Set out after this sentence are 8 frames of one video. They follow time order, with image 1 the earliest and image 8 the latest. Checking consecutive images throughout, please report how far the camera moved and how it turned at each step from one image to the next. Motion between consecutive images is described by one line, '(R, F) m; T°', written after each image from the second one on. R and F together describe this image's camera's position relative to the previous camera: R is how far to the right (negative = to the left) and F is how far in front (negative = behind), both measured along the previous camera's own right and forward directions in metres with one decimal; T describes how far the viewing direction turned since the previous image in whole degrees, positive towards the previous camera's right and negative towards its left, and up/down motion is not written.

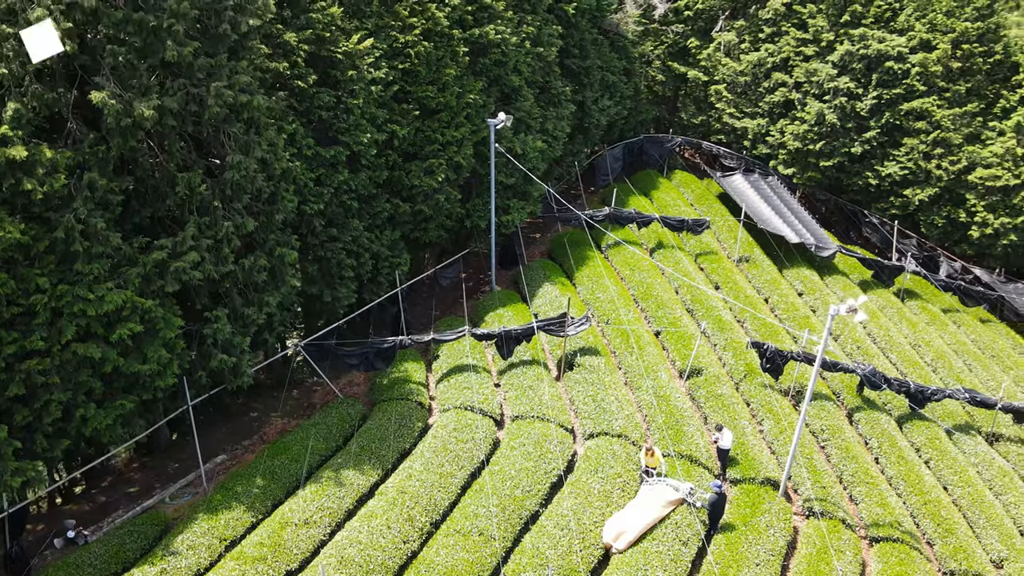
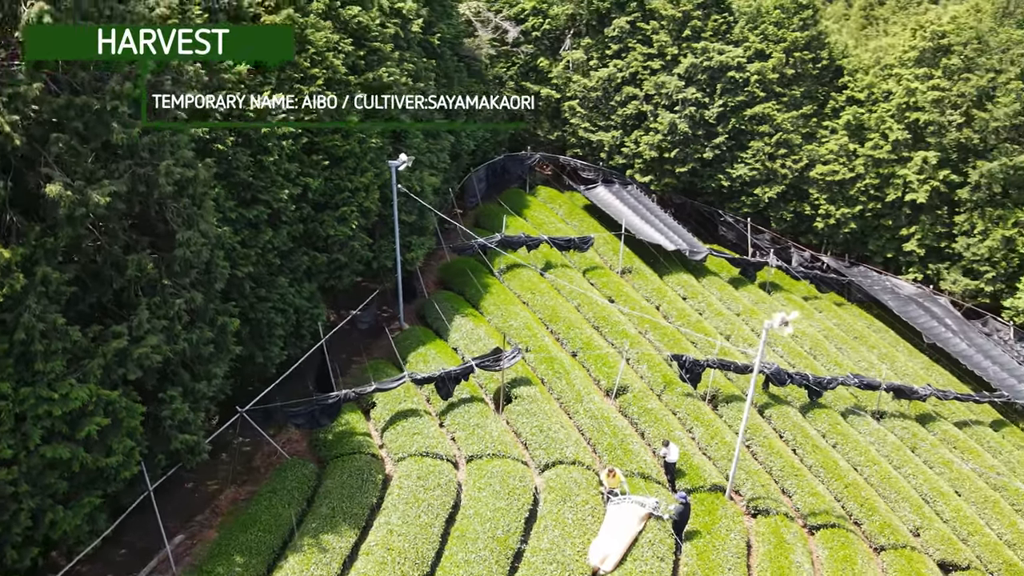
(-2.7, -0.3) m; +11°
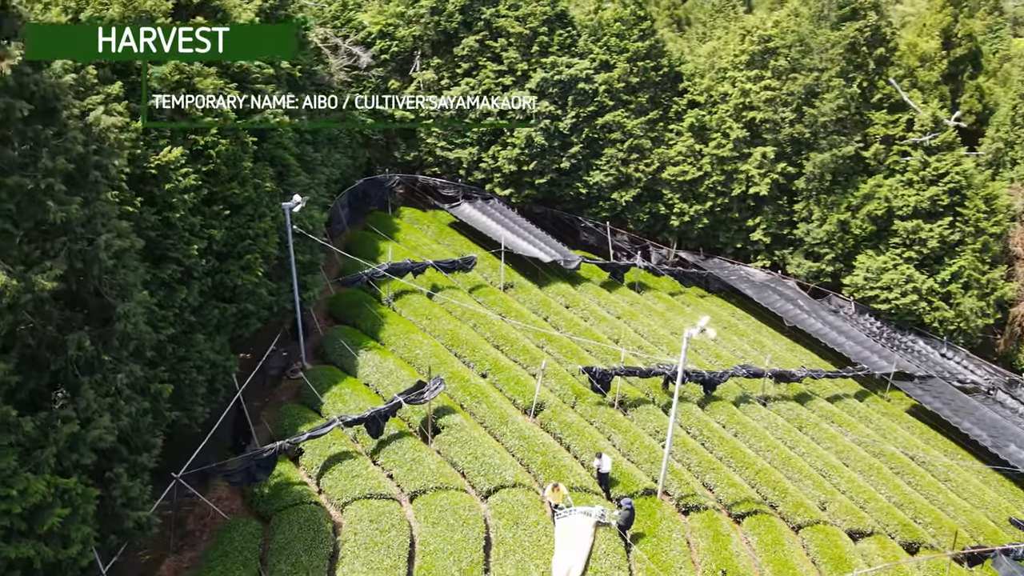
(-2.3, -0.3) m; +10°
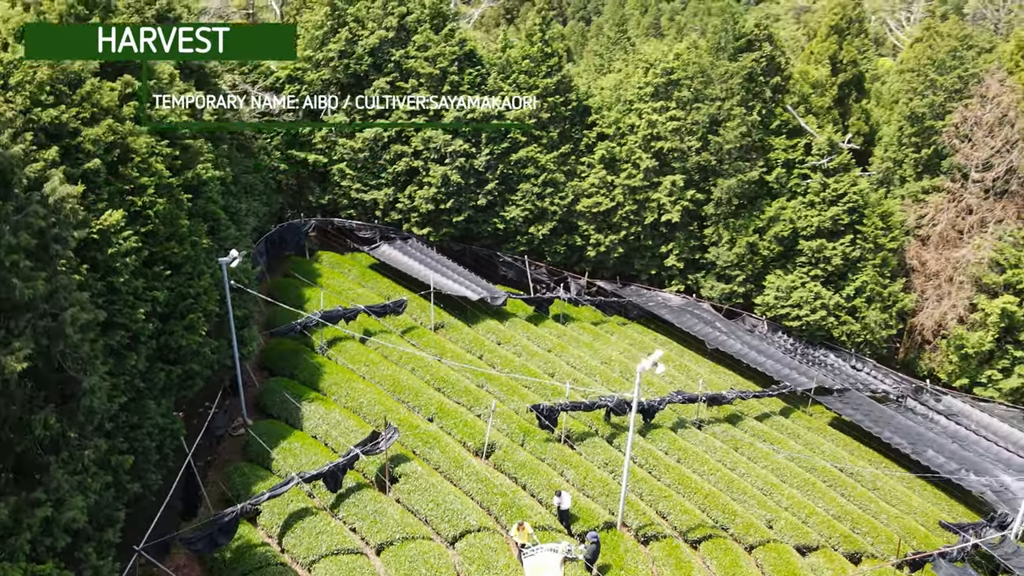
(-1.4, -0.2) m; +6°
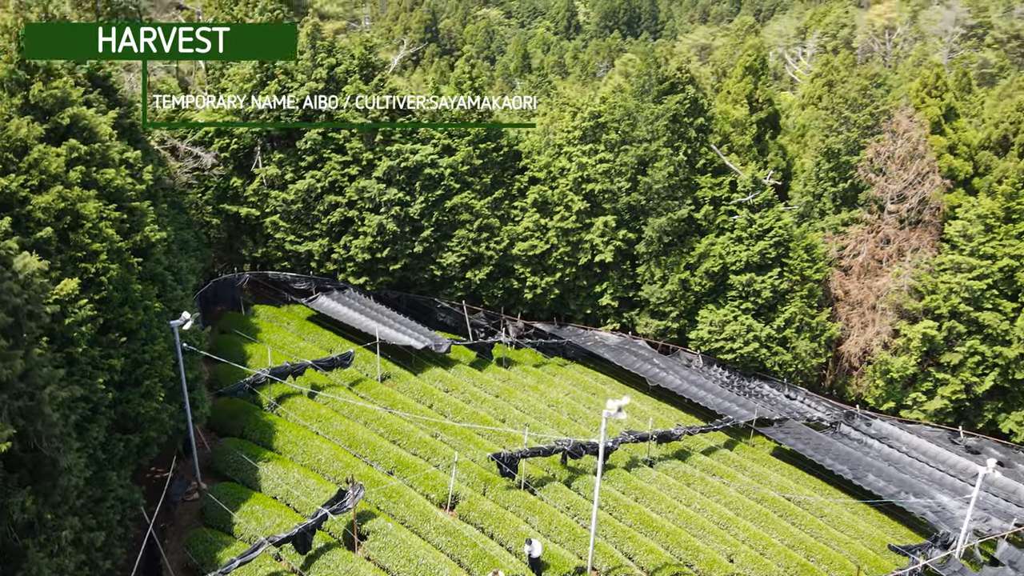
(-1.2, -0.2) m; +5°
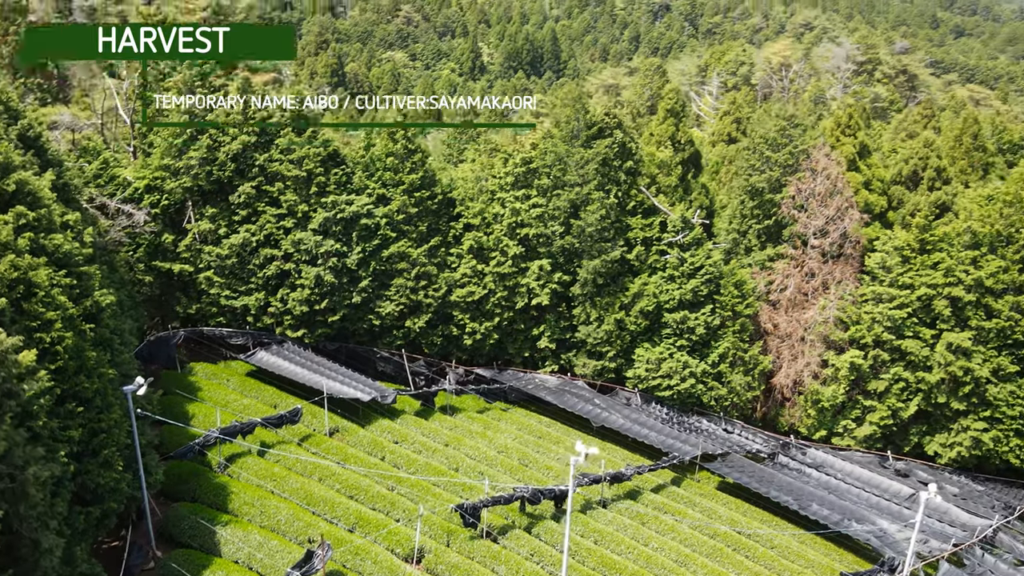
(-1.2, -0.2) m; +5°
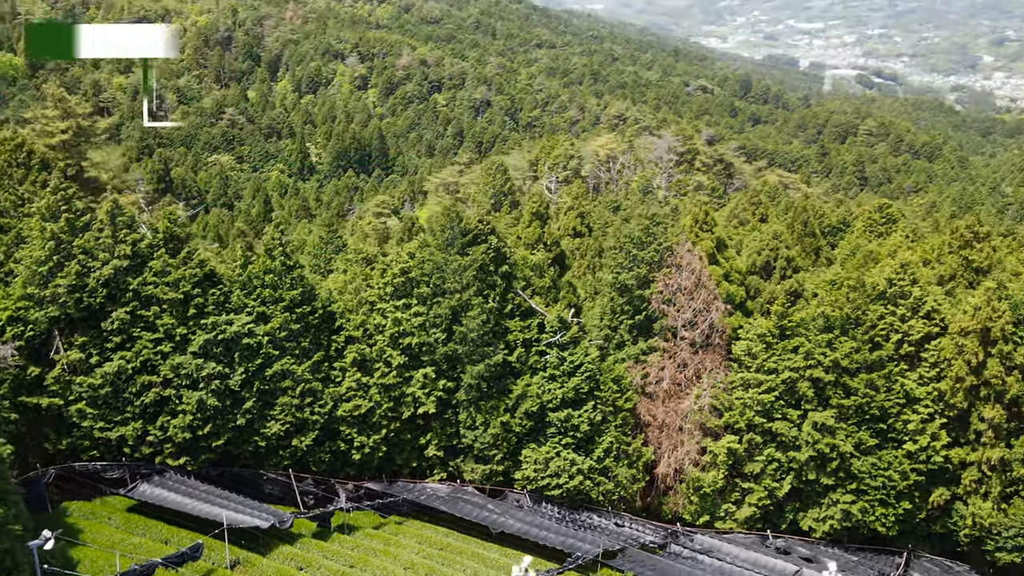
(-2.1, -0.3) m; +10°
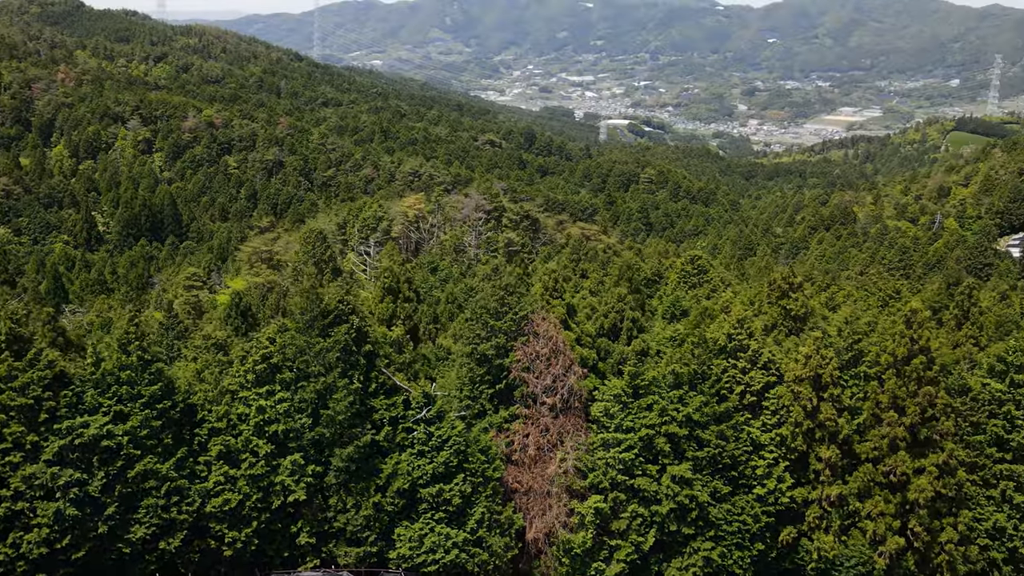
(-2.7, -0.2) m; +11°
